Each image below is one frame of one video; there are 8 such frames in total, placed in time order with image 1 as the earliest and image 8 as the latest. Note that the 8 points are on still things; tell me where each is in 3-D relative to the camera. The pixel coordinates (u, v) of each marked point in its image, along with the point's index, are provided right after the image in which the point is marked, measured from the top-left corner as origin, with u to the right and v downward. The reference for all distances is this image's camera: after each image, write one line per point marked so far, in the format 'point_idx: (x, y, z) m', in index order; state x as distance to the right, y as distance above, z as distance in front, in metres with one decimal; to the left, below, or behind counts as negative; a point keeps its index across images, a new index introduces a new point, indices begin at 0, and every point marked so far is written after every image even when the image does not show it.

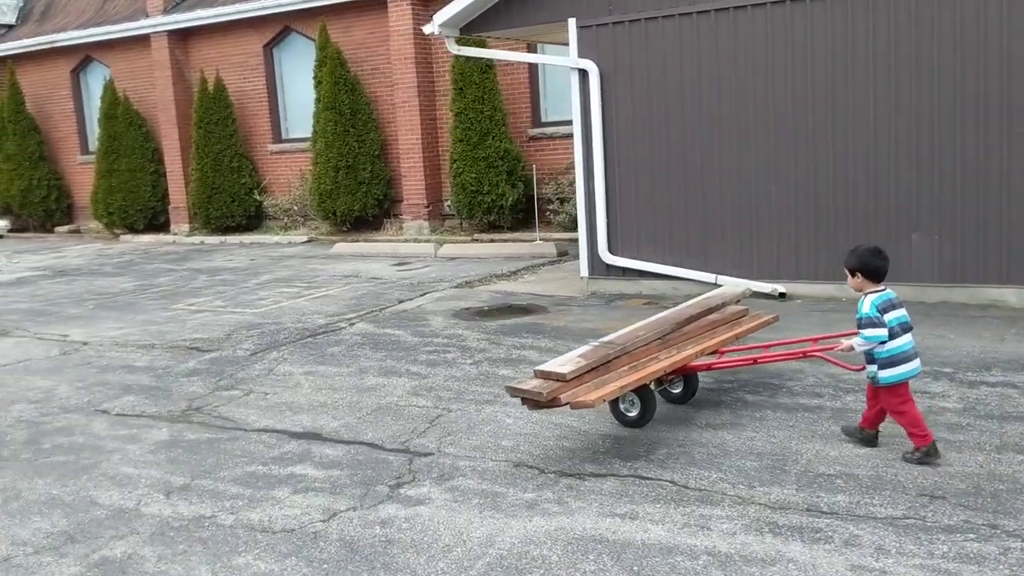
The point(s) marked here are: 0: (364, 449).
0: (-0.7, -0.8, +4.9) m
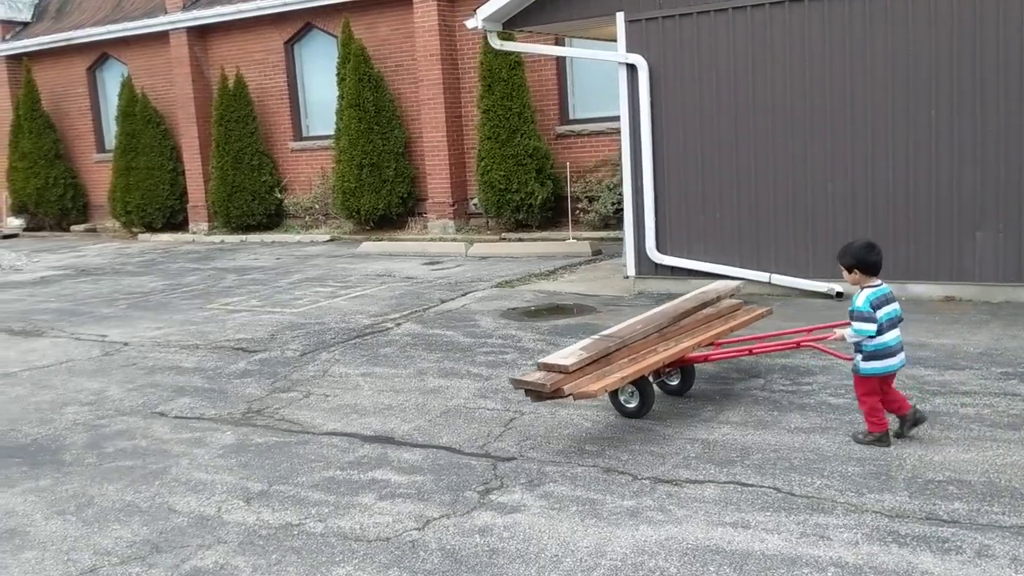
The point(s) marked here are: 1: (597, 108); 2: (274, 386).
0: (-0.3, -0.8, +4.7) m
1: (+1.2, +2.5, +14.1) m
2: (-1.4, -0.6, +6.3) m
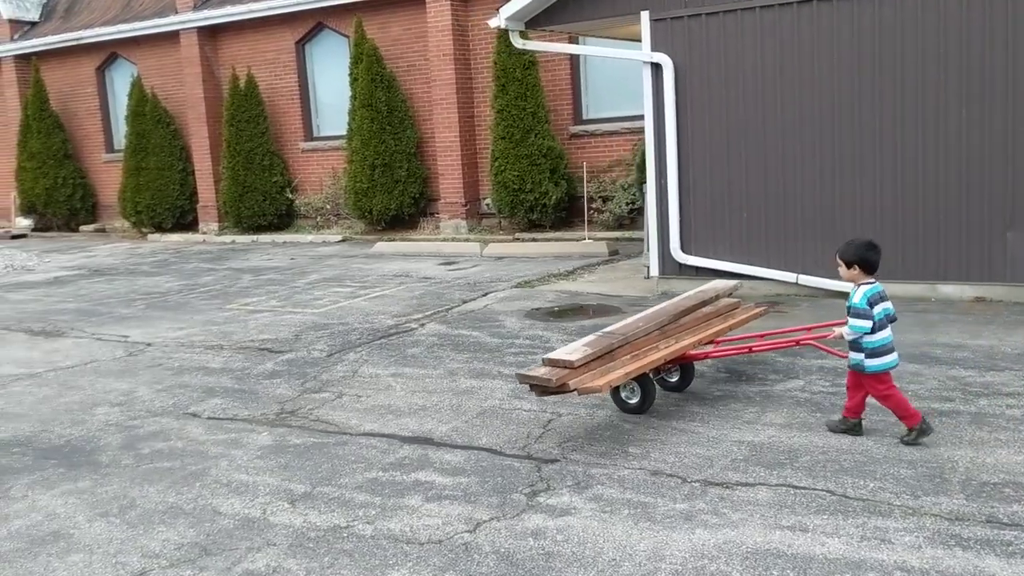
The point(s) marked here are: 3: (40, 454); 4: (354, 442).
0: (-0.1, -0.8, +4.7) m
1: (+1.4, +2.5, +14.1) m
2: (-1.3, -0.6, +6.2) m
3: (-2.4, -0.8, +5.1) m
4: (-0.8, -0.7, +5.0) m
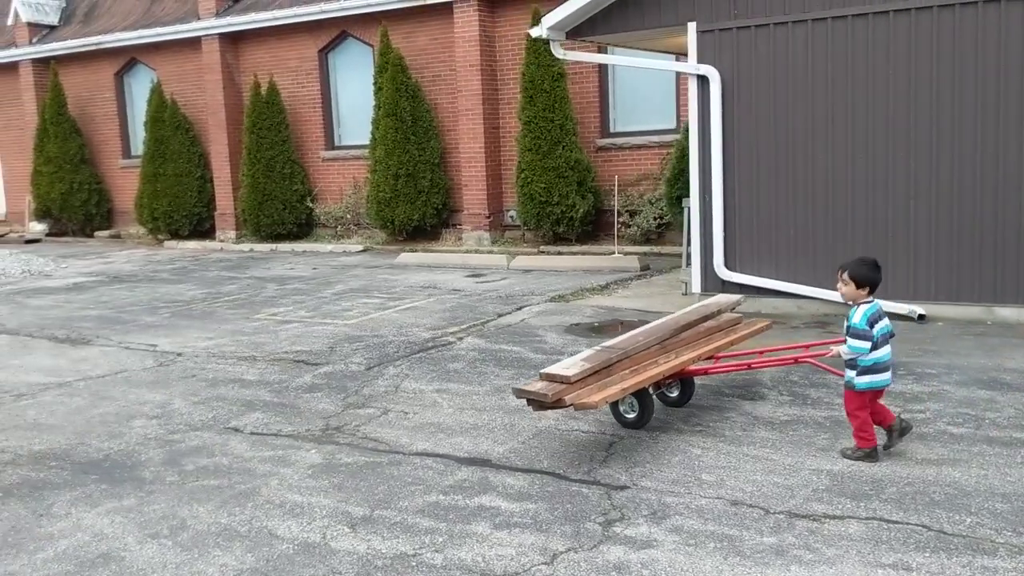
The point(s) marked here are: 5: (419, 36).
0: (+0.2, -0.8, +4.5) m
1: (+1.7, +2.3, +13.9) m
2: (-1.0, -0.7, +6.0) m
3: (-2.1, -0.9, +4.9) m
4: (-0.5, -0.8, +4.8) m
5: (-1.4, +3.8, +15.5) m
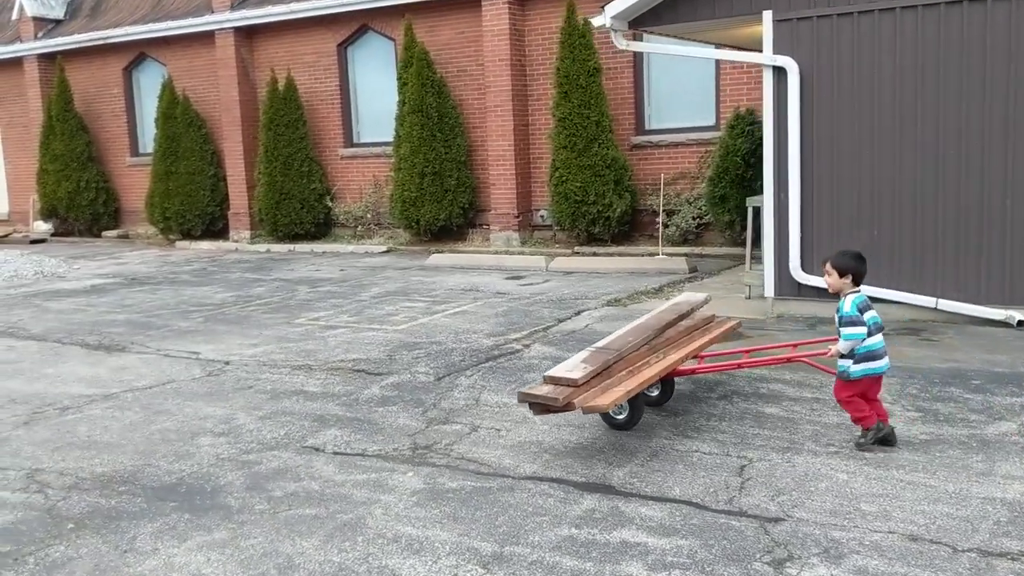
0: (+0.7, -0.9, +4.0) m
1: (+2.2, +2.2, +13.4) m
2: (-0.5, -0.7, +5.5) m
3: (-1.5, -0.9, +4.4) m
4: (0.0, -0.8, +4.3) m
5: (-1.0, +3.8, +15.0) m
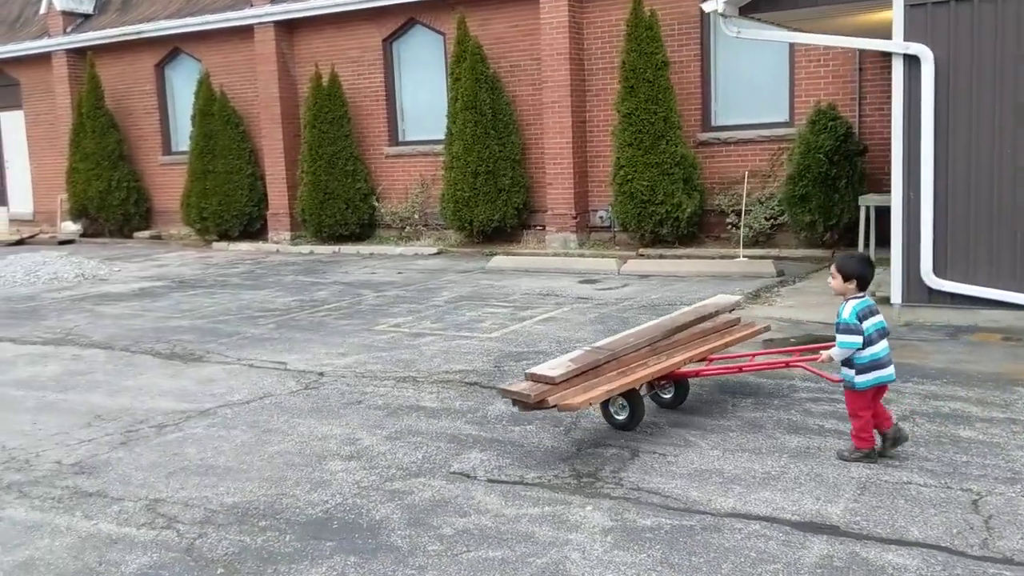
0: (+1.4, -0.9, +3.5) m
1: (+2.9, +2.2, +12.9) m
2: (+0.3, -0.7, +5.0) m
3: (-0.8, -0.9, +3.9) m
4: (+0.8, -0.9, +3.8) m
5: (-0.2, +3.7, +14.5) m
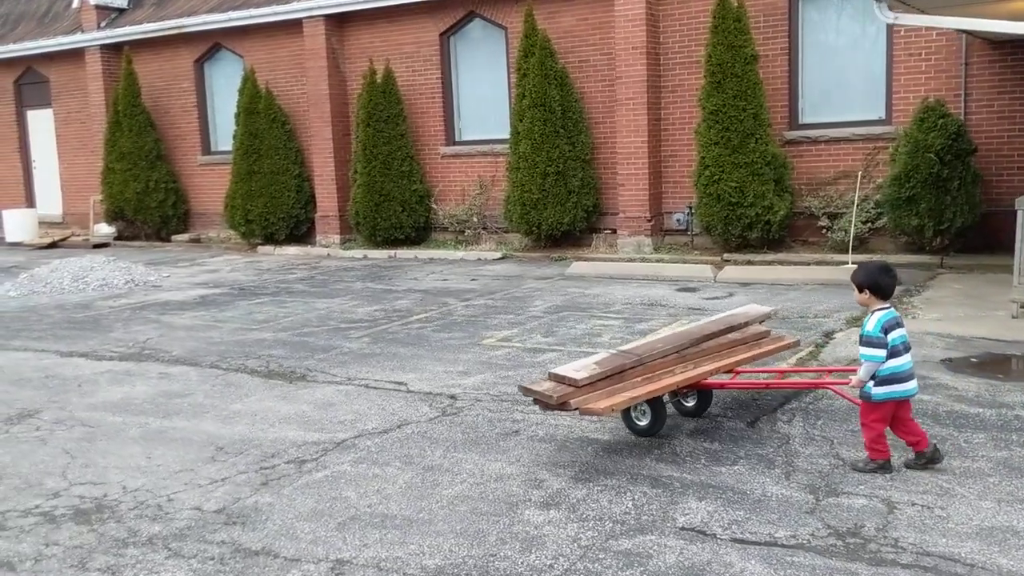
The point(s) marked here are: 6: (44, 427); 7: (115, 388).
0: (+2.3, -1.0, +2.8) m
1: (+3.8, +2.1, +12.2) m
2: (+1.2, -0.8, +4.3) m
3: (+0.1, -1.0, +3.2) m
4: (+1.7, -1.0, +3.1) m
5: (+0.7, +3.7, +13.8) m
6: (-2.7, -0.8, +5.9) m
7: (-2.6, -0.7, +6.8) m
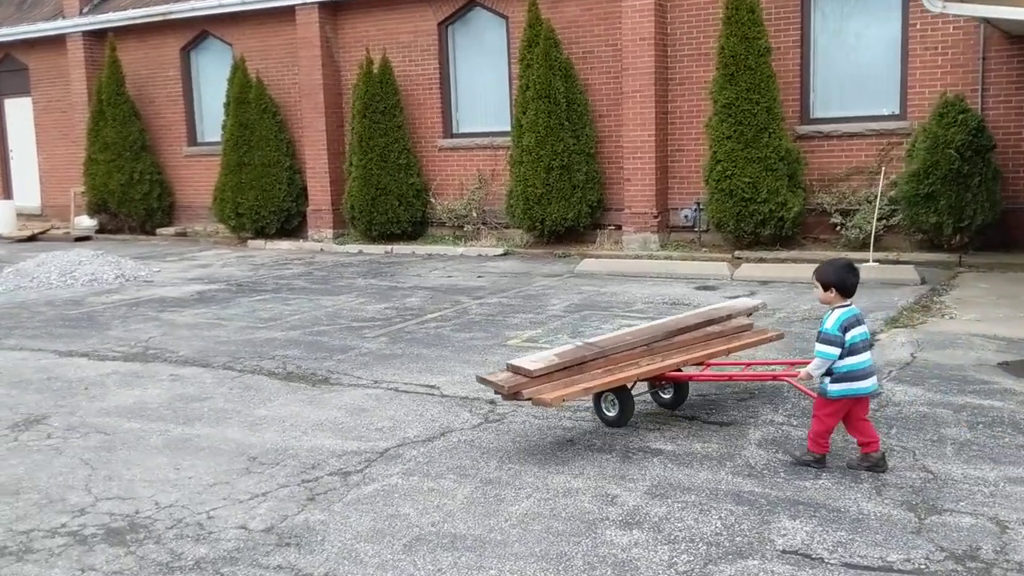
0: (+2.7, -1.0, +2.5) m
1: (+3.9, +2.1, +12.0) m
2: (+1.5, -0.8, +4.0) m
3: (+0.4, -1.0, +2.9) m
4: (+2.0, -1.0, +2.8) m
5: (+0.7, +3.7, +13.4) m
6: (-2.4, -0.8, +5.5) m
7: (-2.4, -0.6, +6.4) m
